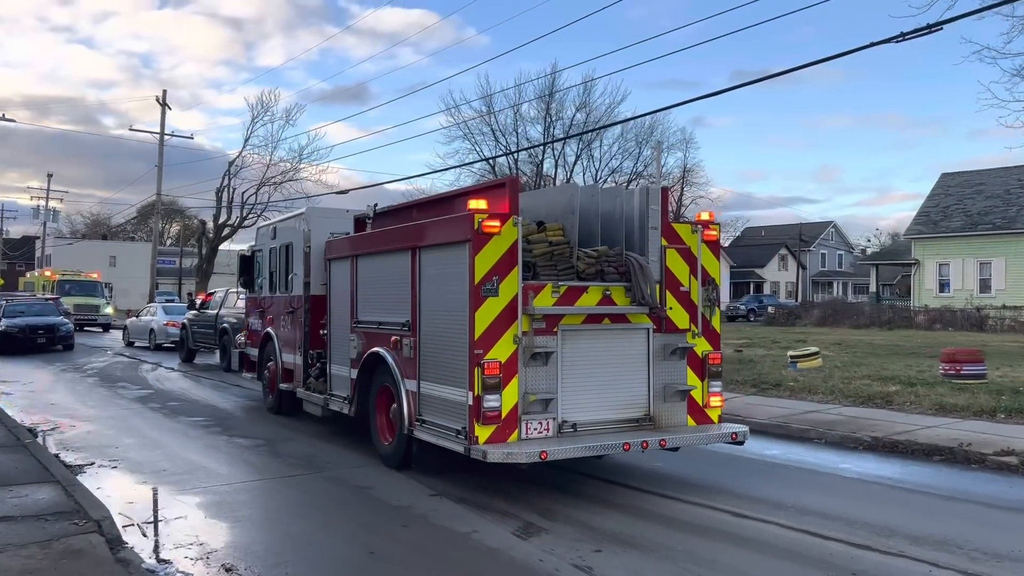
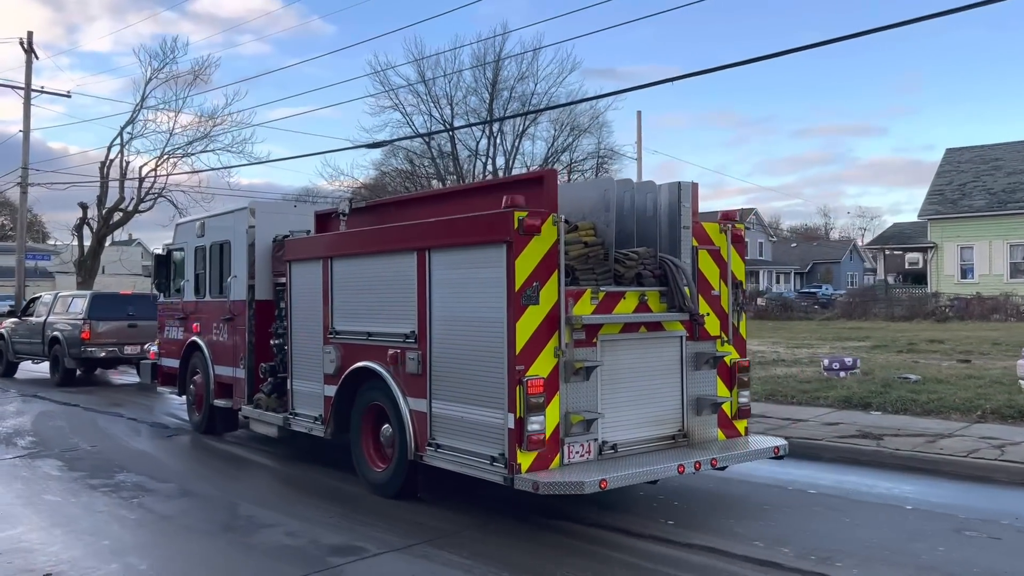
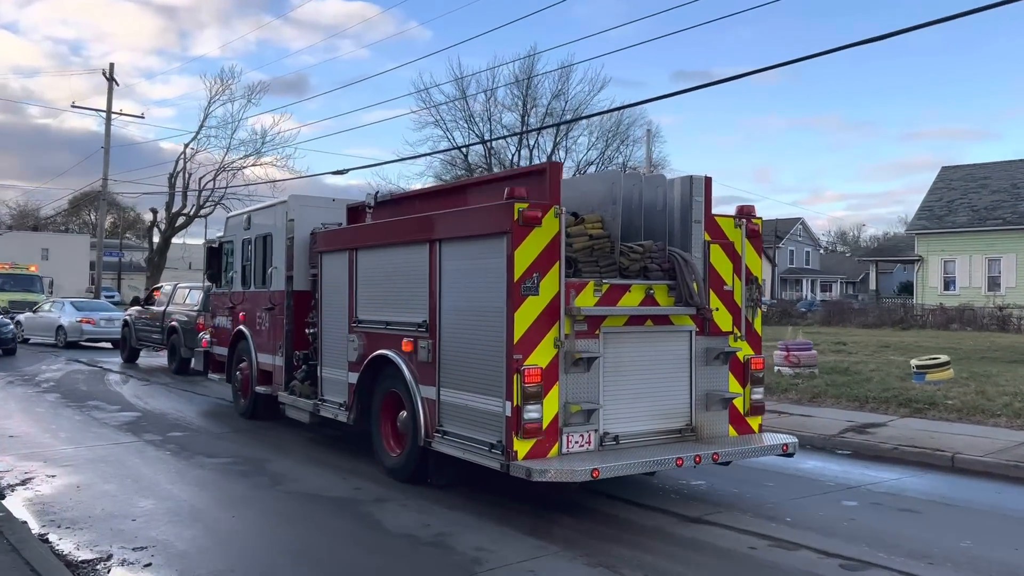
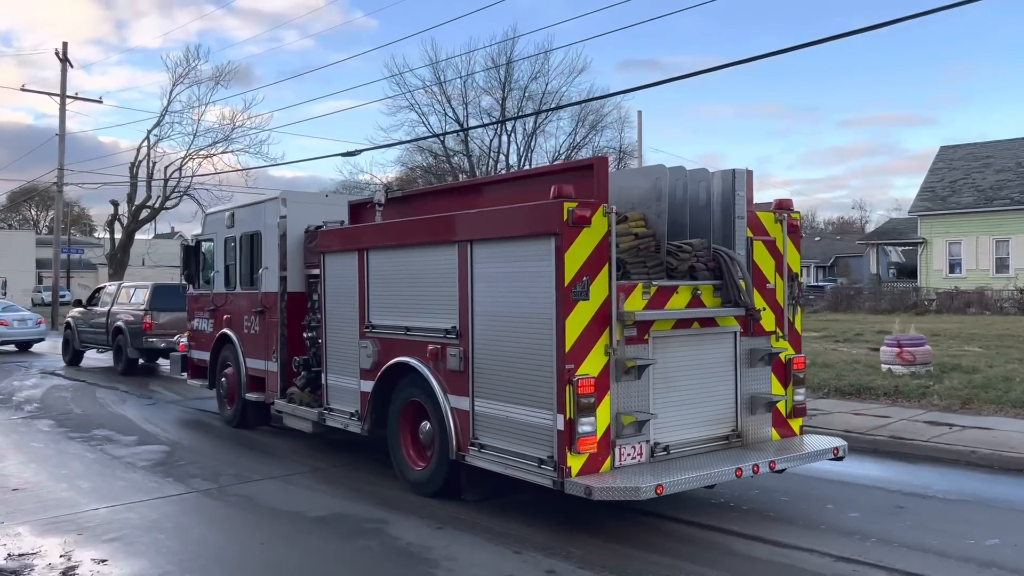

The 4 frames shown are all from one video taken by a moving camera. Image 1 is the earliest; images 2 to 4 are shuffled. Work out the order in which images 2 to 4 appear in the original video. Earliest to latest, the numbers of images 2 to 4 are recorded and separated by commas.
3, 4, 2
